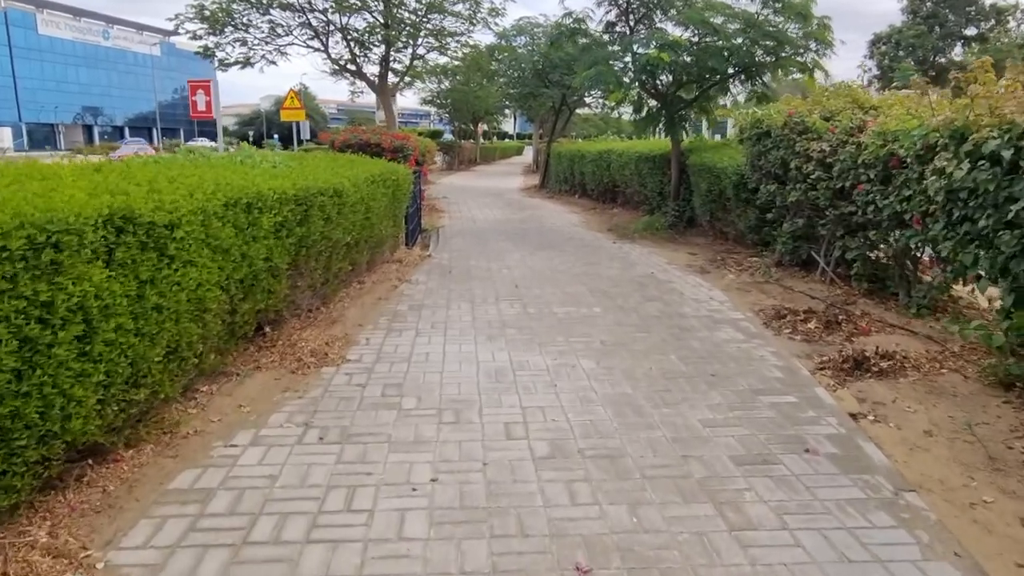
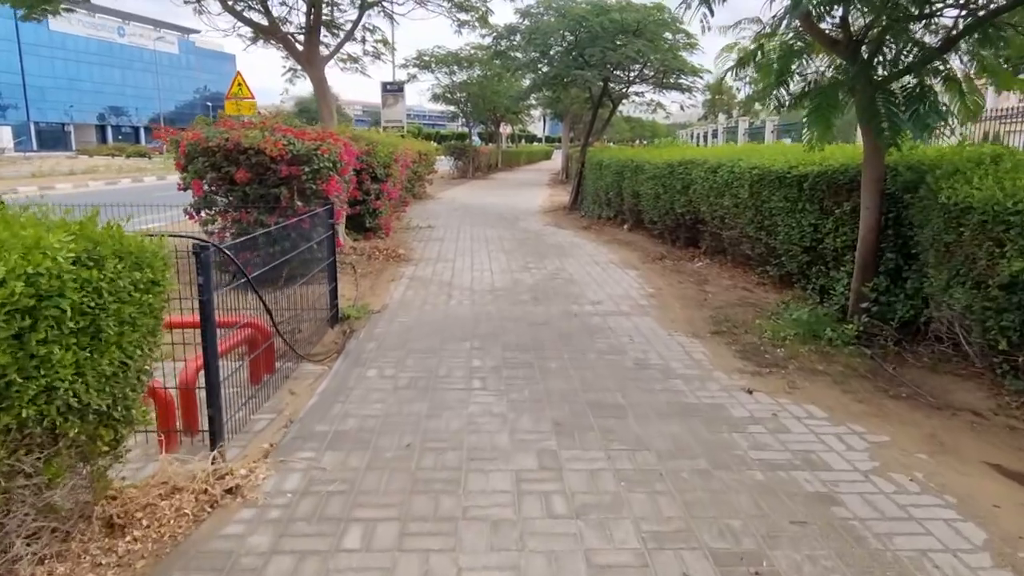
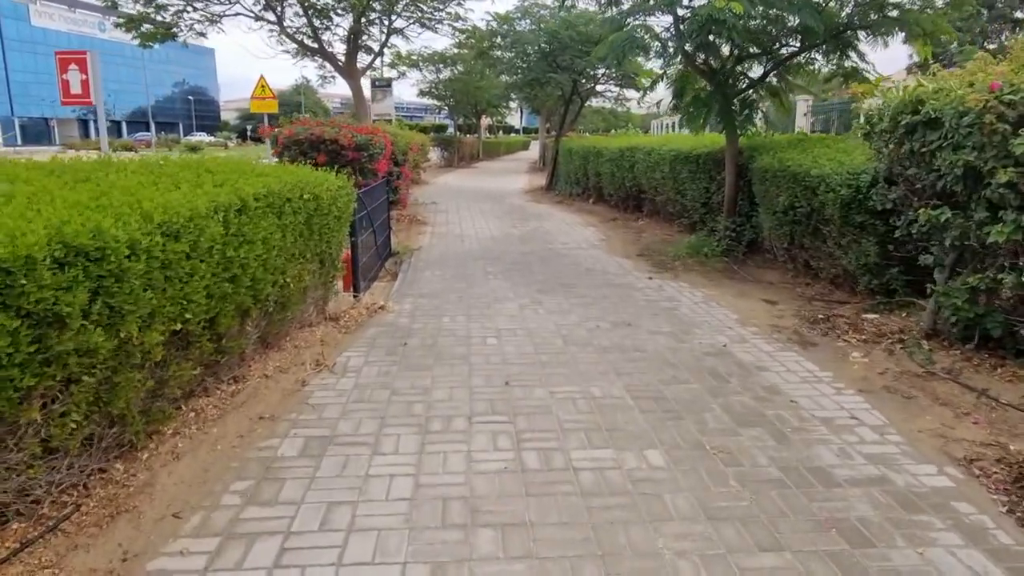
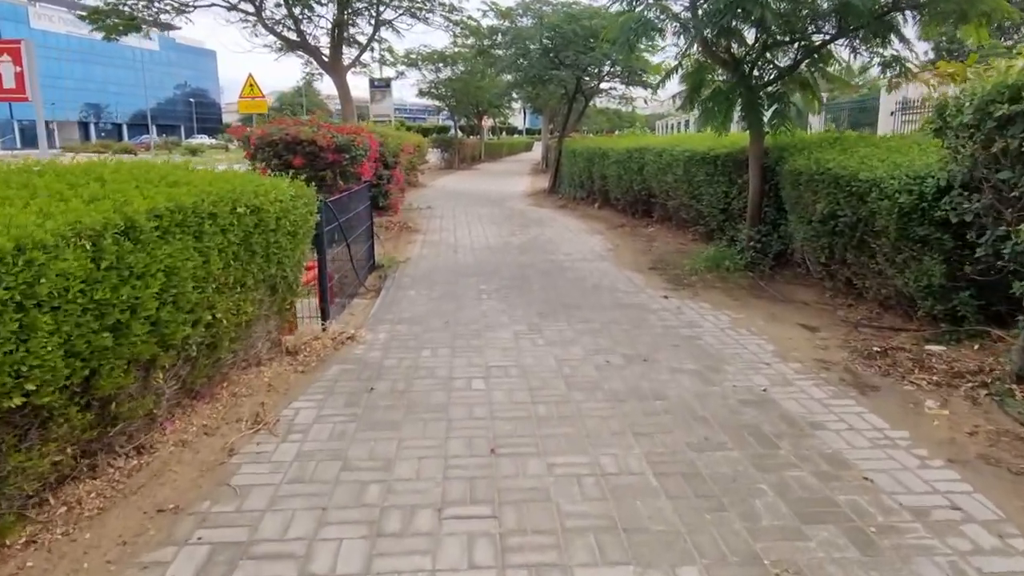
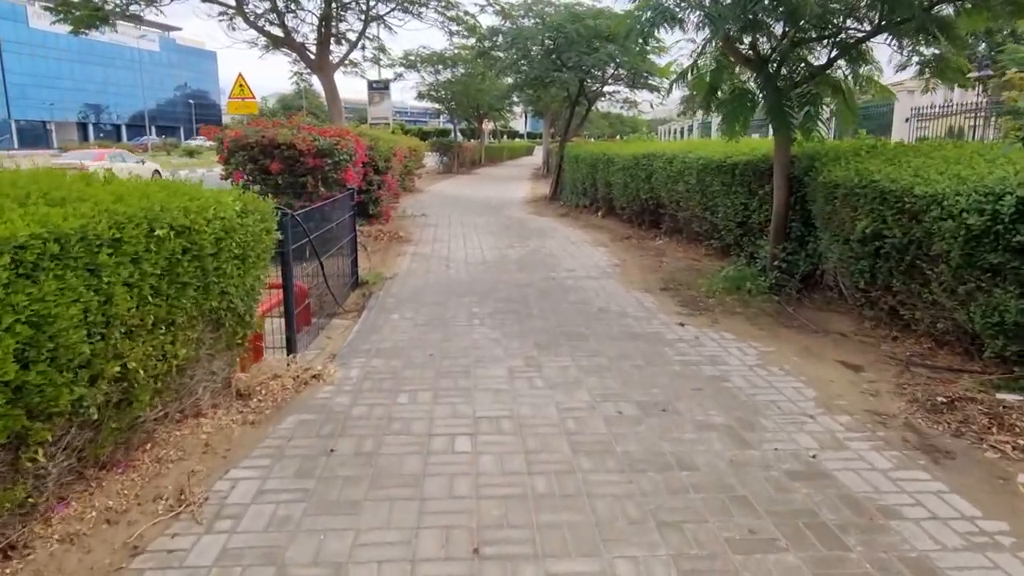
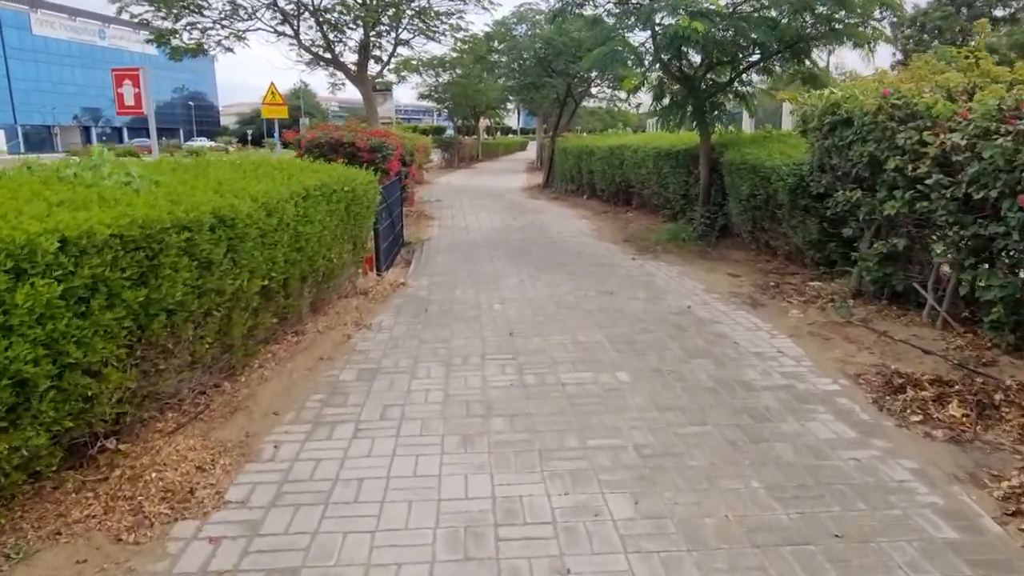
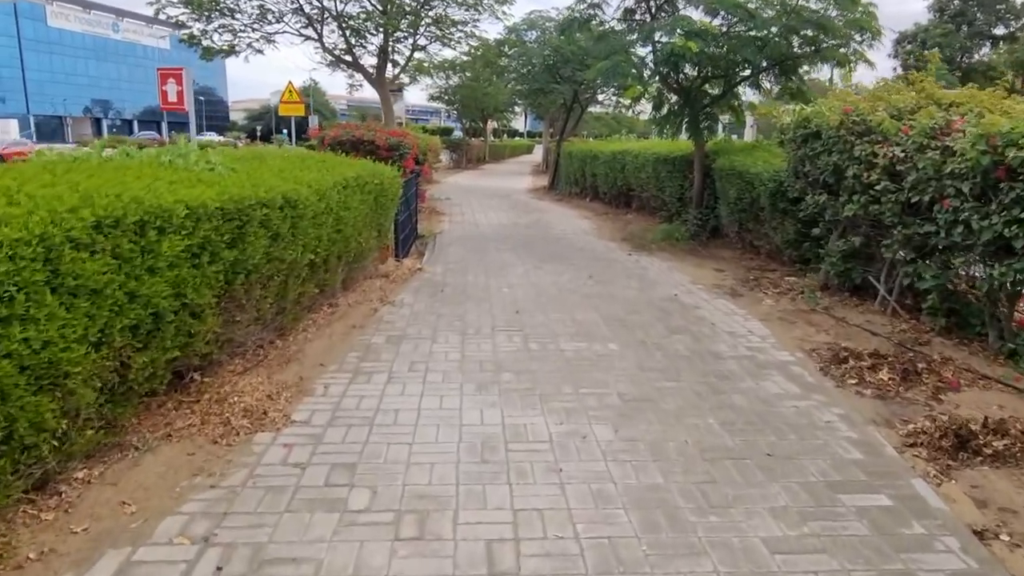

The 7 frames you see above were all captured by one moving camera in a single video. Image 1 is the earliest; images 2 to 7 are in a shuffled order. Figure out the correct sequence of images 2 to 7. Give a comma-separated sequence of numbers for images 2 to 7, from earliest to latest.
7, 6, 3, 4, 5, 2
